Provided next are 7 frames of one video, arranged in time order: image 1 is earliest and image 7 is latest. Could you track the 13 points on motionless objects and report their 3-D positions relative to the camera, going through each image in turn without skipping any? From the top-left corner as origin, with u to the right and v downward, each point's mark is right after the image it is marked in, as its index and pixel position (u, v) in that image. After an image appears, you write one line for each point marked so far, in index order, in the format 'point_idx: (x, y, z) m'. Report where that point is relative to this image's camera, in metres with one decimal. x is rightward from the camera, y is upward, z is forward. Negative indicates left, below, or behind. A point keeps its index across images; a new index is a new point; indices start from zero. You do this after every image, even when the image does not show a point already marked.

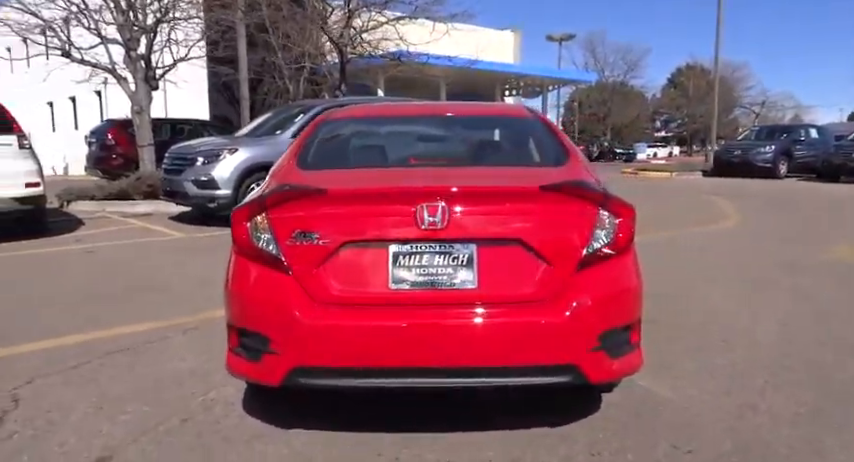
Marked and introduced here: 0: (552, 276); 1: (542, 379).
0: (+0.5, -0.2, +2.5) m
1: (+0.4, -0.6, +2.5) m
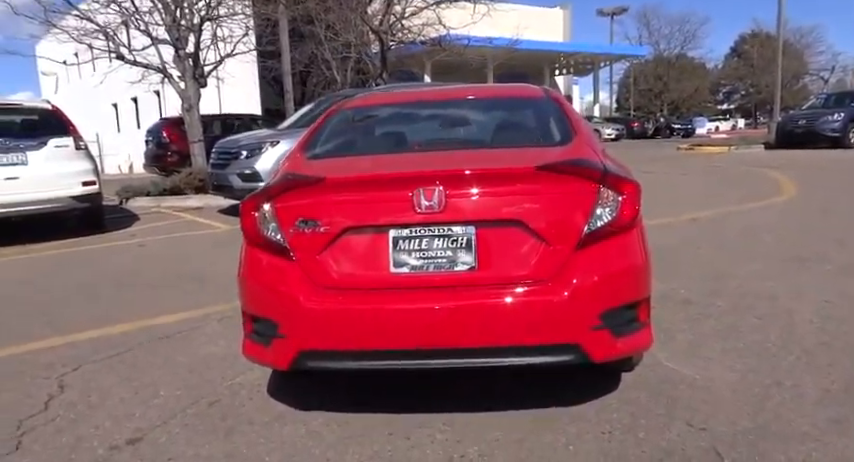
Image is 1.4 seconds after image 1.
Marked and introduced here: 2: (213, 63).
0: (+0.5, -0.1, +2.5) m
1: (+0.5, -0.5, +2.5) m
2: (-6.3, +4.9, +18.3) m
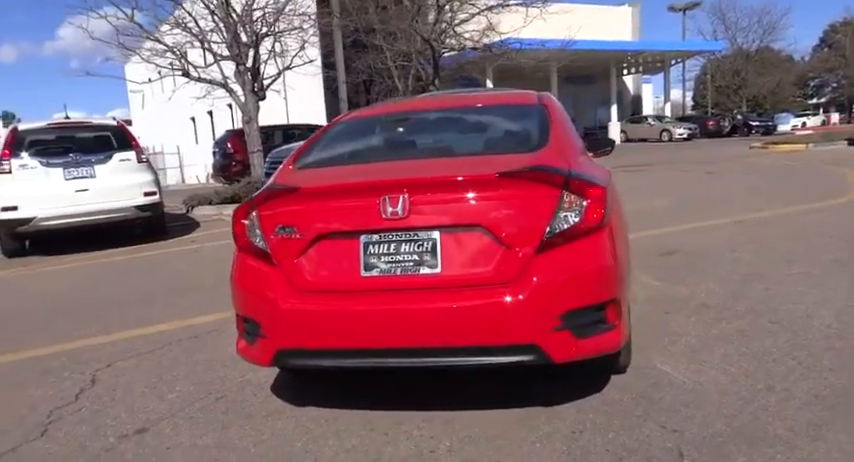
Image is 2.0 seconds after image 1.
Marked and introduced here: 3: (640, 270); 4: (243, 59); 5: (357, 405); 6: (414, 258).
0: (+0.3, -0.1, +2.6) m
1: (+0.3, -0.5, +2.6) m
2: (-4.7, +4.7, +19.1) m
3: (+2.0, -0.4, +5.8) m
4: (-4.7, +4.4, +16.2) m
5: (-0.4, -0.9, +3.3) m
6: (-0.1, -0.1, +2.7) m
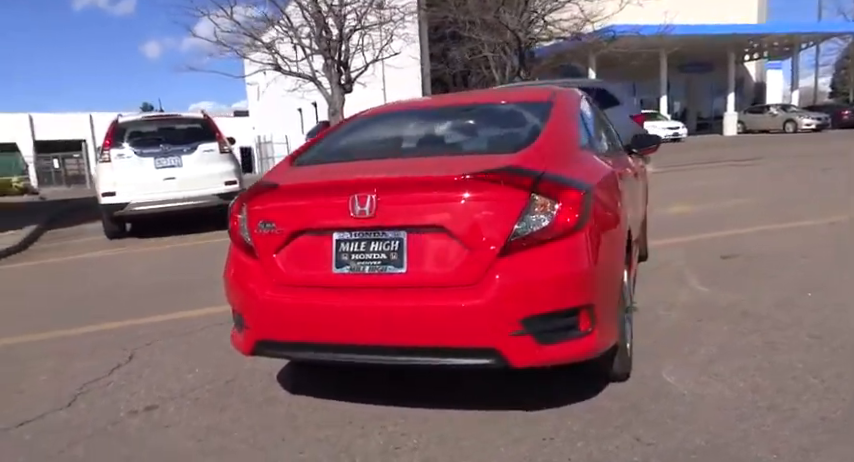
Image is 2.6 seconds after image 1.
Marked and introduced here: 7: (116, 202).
0: (+0.2, -0.1, +2.6) m
1: (+0.2, -0.5, +2.6) m
2: (-2.1, +5.1, +19.6) m
3: (+2.3, -0.4, +5.4) m
4: (-2.5, +4.7, +16.7) m
5: (-0.4, -0.9, +3.4) m
6: (-0.2, -0.1, +2.7) m
7: (-5.2, +0.5, +10.4) m
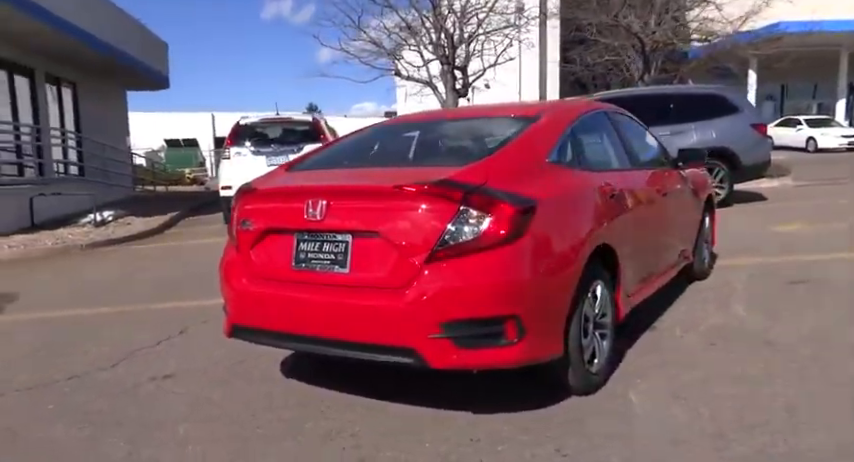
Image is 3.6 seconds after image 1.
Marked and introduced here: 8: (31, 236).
0: (-0.1, -0.2, +2.8) m
1: (-0.1, -0.6, +2.8) m
2: (+1.7, +5.0, +19.8) m
3: (+2.6, -0.5, +5.1) m
4: (+0.6, +4.7, +17.2) m
5: (-0.6, -0.9, +3.7) m
6: (-0.5, -0.1, +3.0) m
7: (-3.6, +0.7, +11.6) m
8: (-7.0, -0.1, +11.1) m
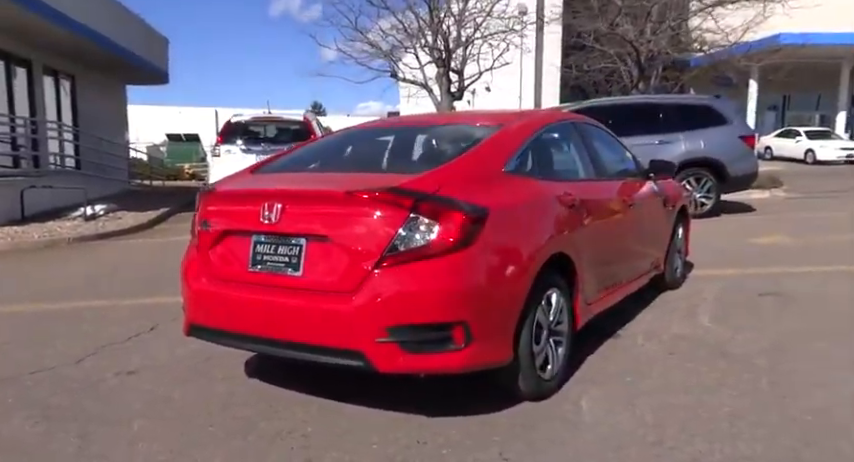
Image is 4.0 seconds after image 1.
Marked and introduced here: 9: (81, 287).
0: (-0.3, -0.2, +2.8) m
1: (-0.4, -0.6, +2.9) m
2: (+1.6, +4.9, +19.9) m
3: (+2.3, -0.6, +5.2) m
4: (+0.5, +4.7, +17.2) m
5: (-0.8, -0.9, +3.8) m
6: (-0.7, -0.1, +3.0) m
7: (-3.8, +0.7, +11.7) m
8: (-7.3, 0.0, +11.2) m
9: (-3.9, -0.6, +7.0) m
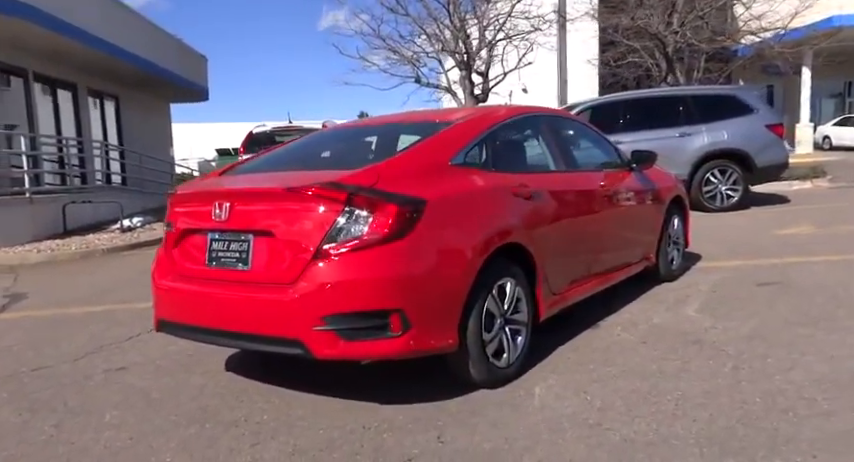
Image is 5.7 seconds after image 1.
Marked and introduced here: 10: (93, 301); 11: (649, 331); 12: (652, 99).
0: (-0.6, -0.2, +2.9) m
1: (-0.7, -0.6, +3.0) m
2: (+2.4, +4.8, +19.9) m
3: (+2.2, -0.5, +5.1) m
4: (+1.1, +4.6, +17.3) m
5: (-1.0, -0.9, +3.9) m
6: (-1.0, -0.1, +3.2) m
7: (-3.4, +0.6, +12.0) m
8: (-6.9, -0.2, +11.8) m
9: (-3.8, -0.7, +7.4) m
10: (-3.7, -0.8, +7.0) m
11: (+1.5, -0.7, +4.3) m
12: (+4.2, +2.5, +11.8) m
